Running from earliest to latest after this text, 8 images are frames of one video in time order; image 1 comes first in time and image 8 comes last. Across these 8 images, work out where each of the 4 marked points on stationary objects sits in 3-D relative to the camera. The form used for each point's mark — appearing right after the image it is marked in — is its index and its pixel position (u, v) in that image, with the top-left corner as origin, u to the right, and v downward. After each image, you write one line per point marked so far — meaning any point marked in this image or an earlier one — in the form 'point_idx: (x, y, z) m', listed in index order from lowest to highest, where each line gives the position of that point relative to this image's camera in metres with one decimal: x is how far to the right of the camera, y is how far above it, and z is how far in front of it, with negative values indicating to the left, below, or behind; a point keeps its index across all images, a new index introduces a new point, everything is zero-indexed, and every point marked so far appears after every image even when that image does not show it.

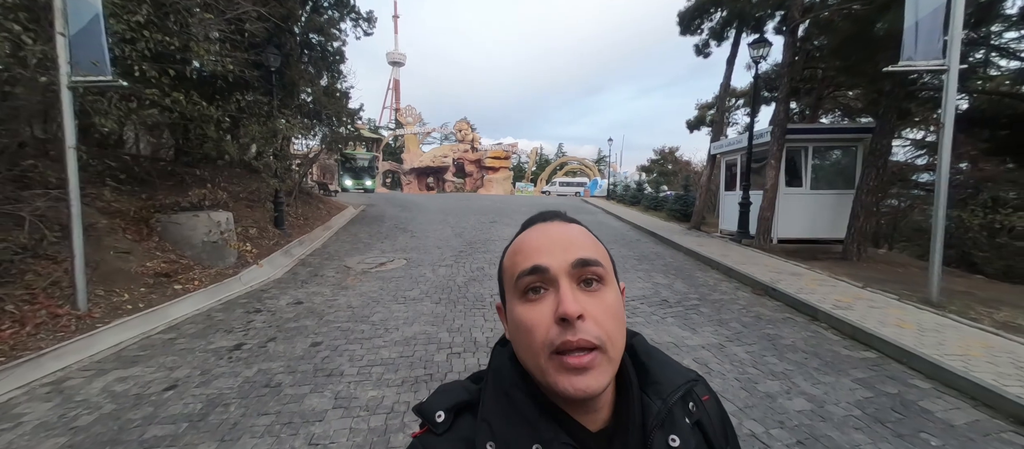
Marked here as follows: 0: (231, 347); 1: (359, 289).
0: (-3.8, -1.6, +5.0) m
1: (-3.1, -1.3, +7.5) m
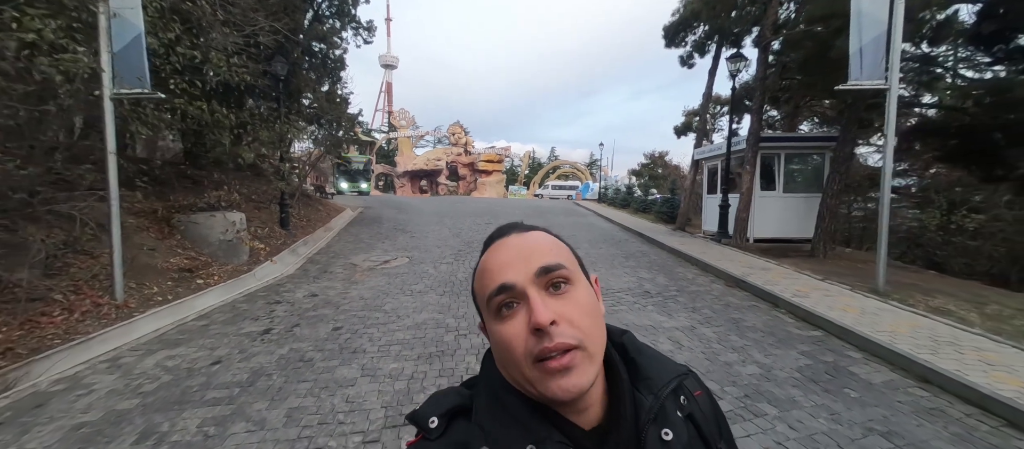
0: (-3.8, -1.6, +5.6) m
1: (-3.2, -1.3, +8.1) m
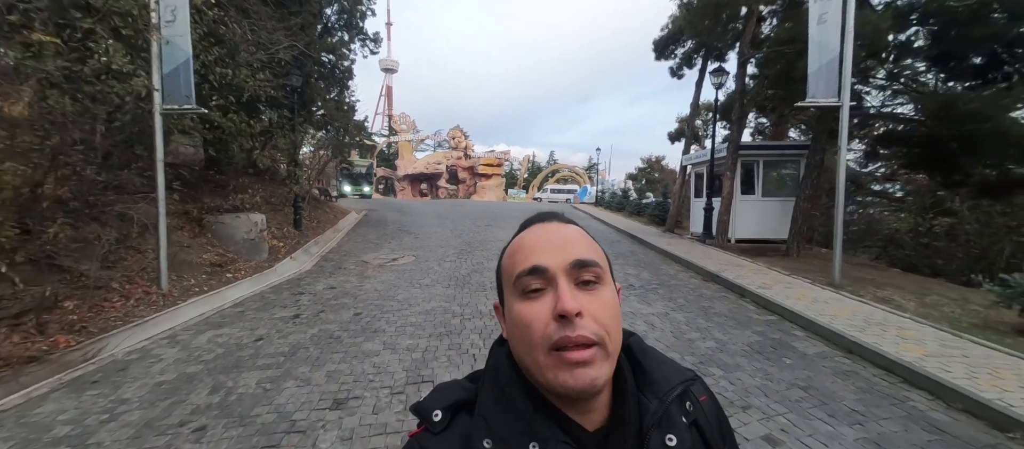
0: (-3.8, -1.6, +6.4) m
1: (-3.2, -1.3, +9.0) m
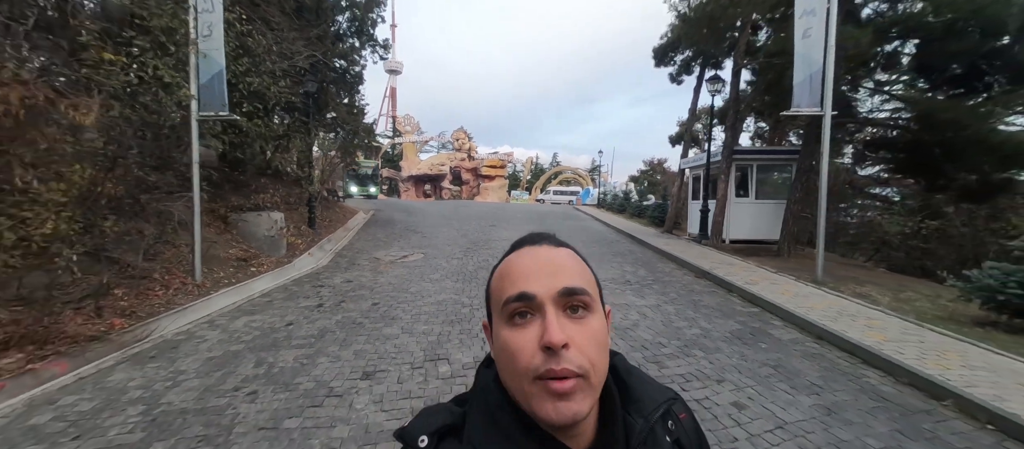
0: (-3.7, -1.5, +7.0) m
1: (-3.1, -1.3, +9.6) m
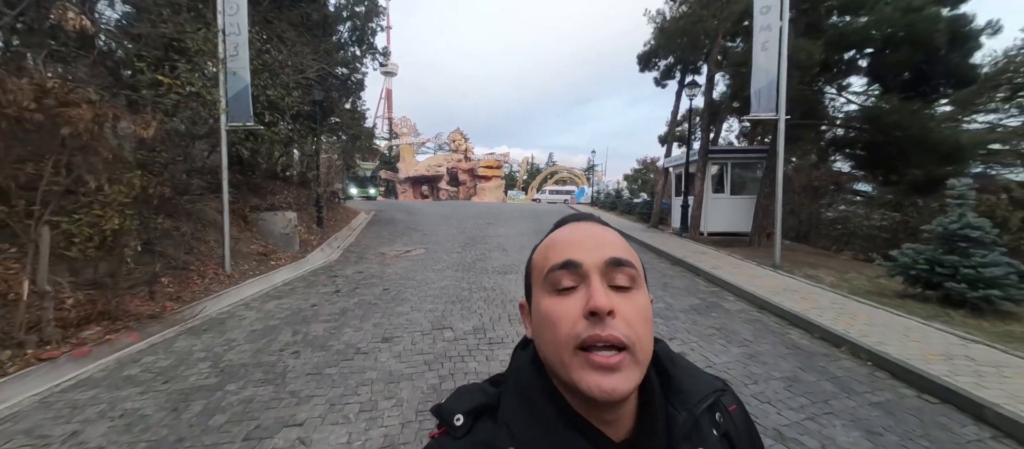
0: (-3.9, -1.5, +8.0) m
1: (-3.3, -1.2, +10.6) m
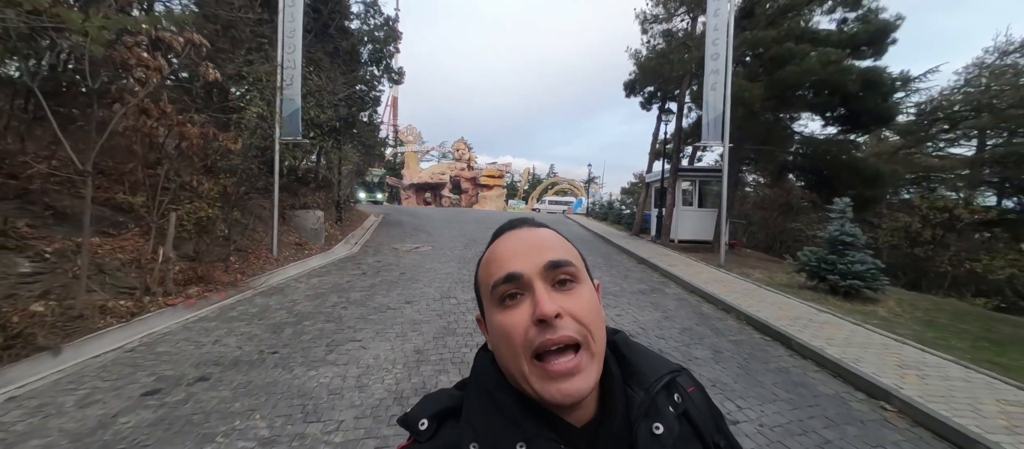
0: (-4.1, -1.3, +10.0) m
1: (-3.5, -1.1, +12.6) m
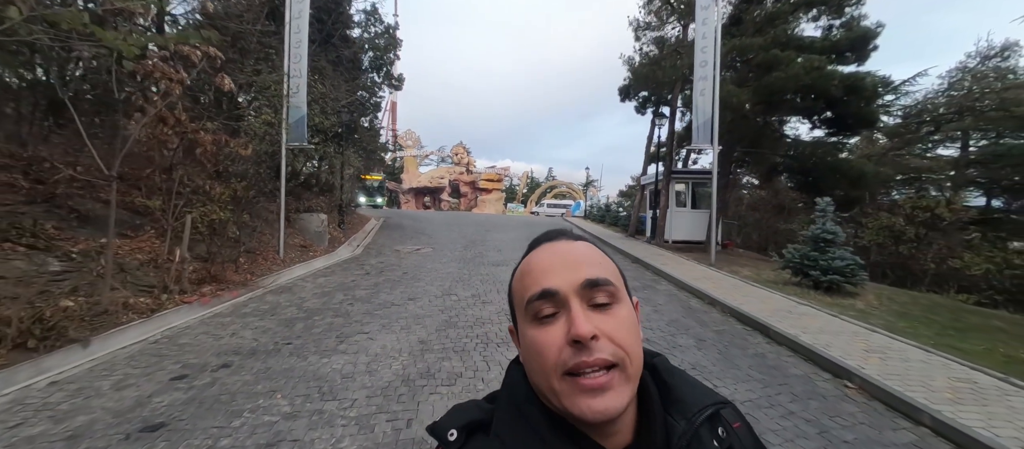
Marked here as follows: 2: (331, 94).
0: (-4.2, -1.4, +10.4) m
1: (-3.6, -1.2, +13.0) m
2: (-6.7, +4.8, +13.6) m
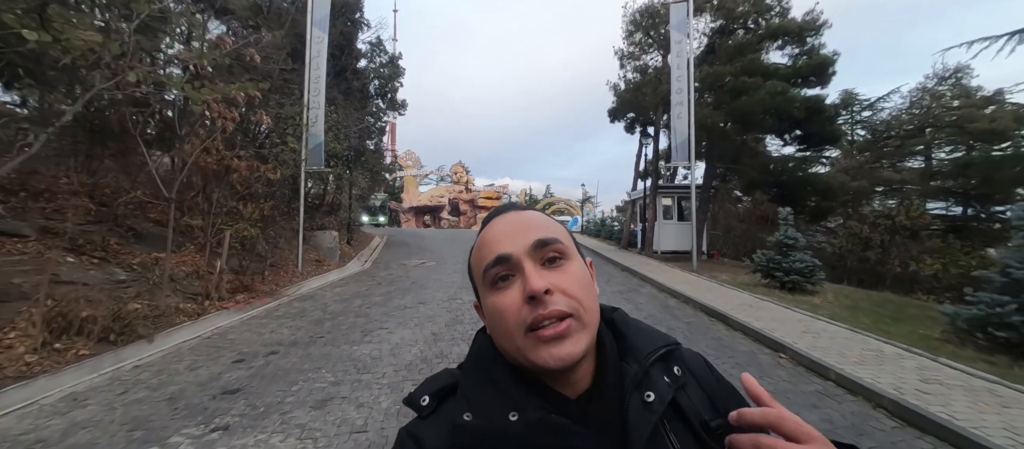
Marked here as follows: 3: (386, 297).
0: (-4.2, -1.8, +11.4) m
1: (-3.6, -1.8, +14.0) m
2: (-6.8, +4.2, +14.9) m
3: (-3.3, -1.9, +9.4) m
